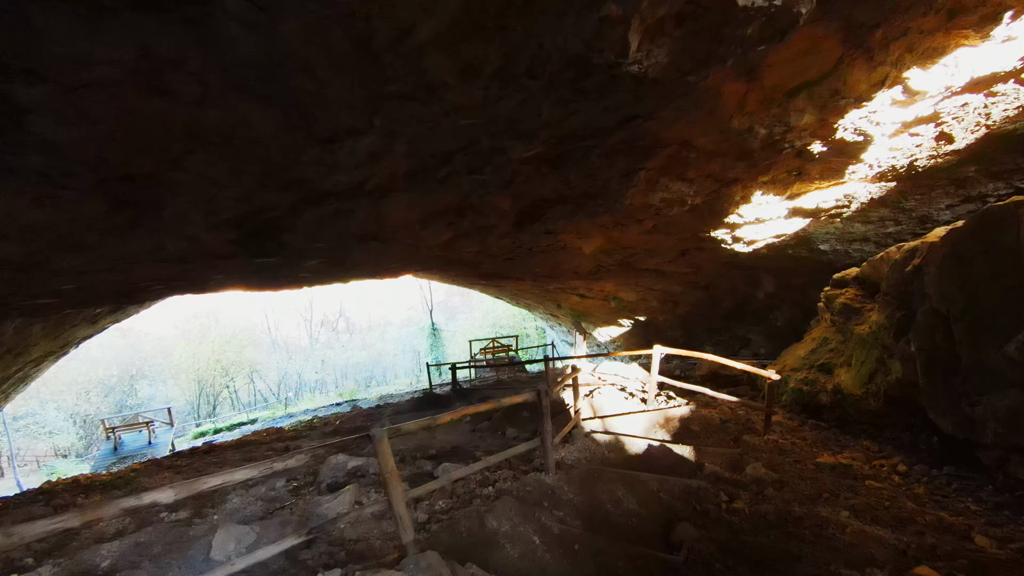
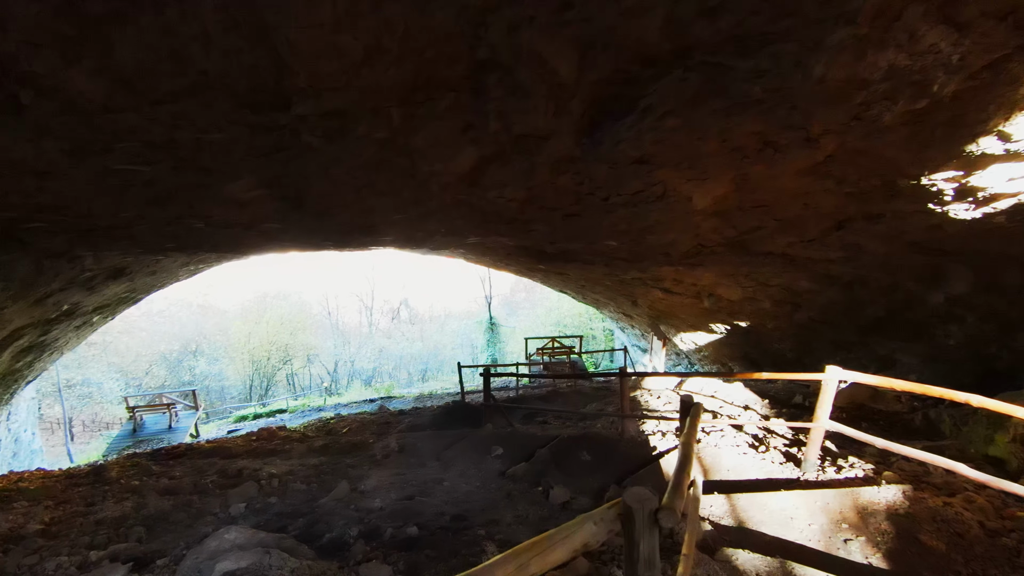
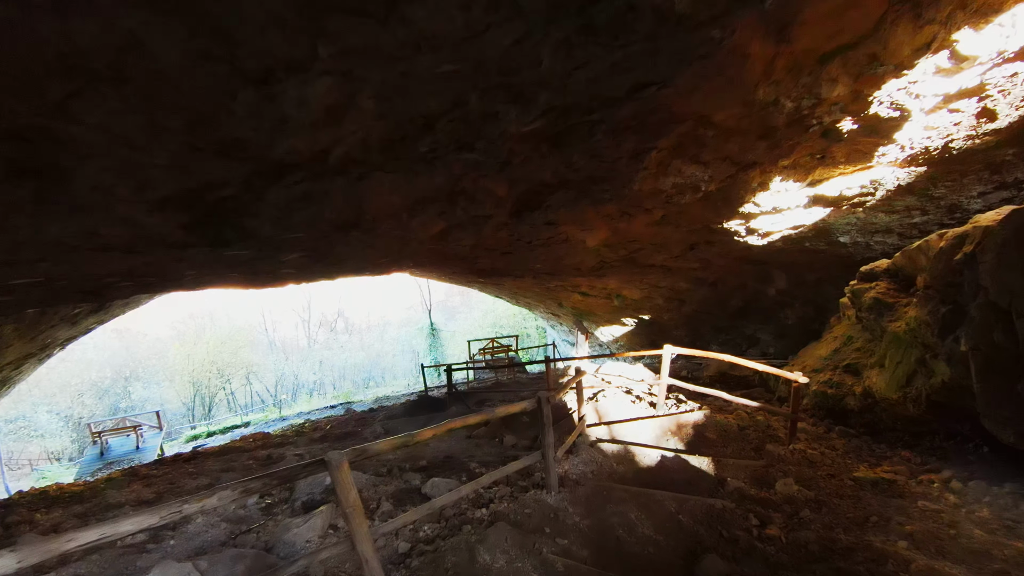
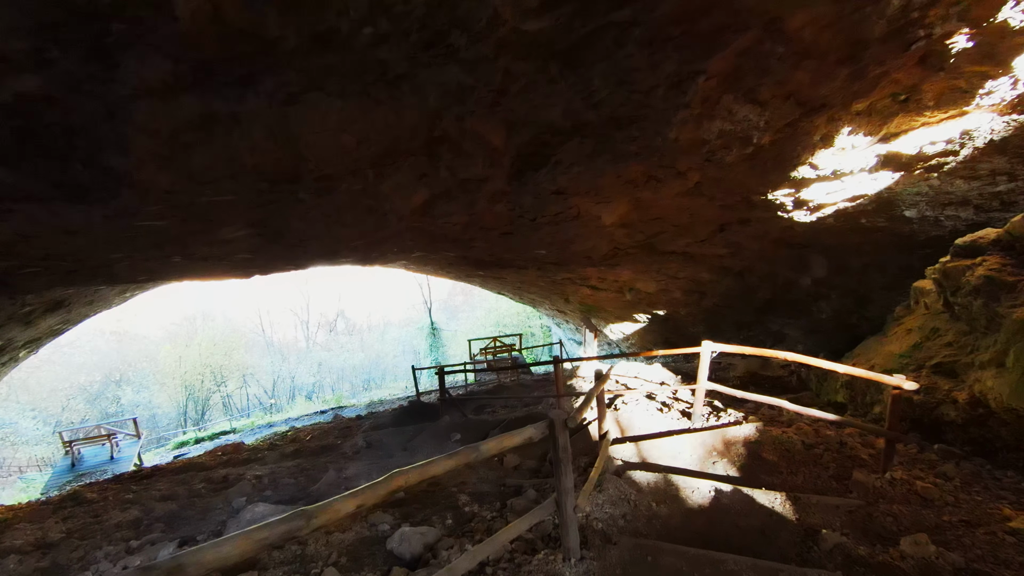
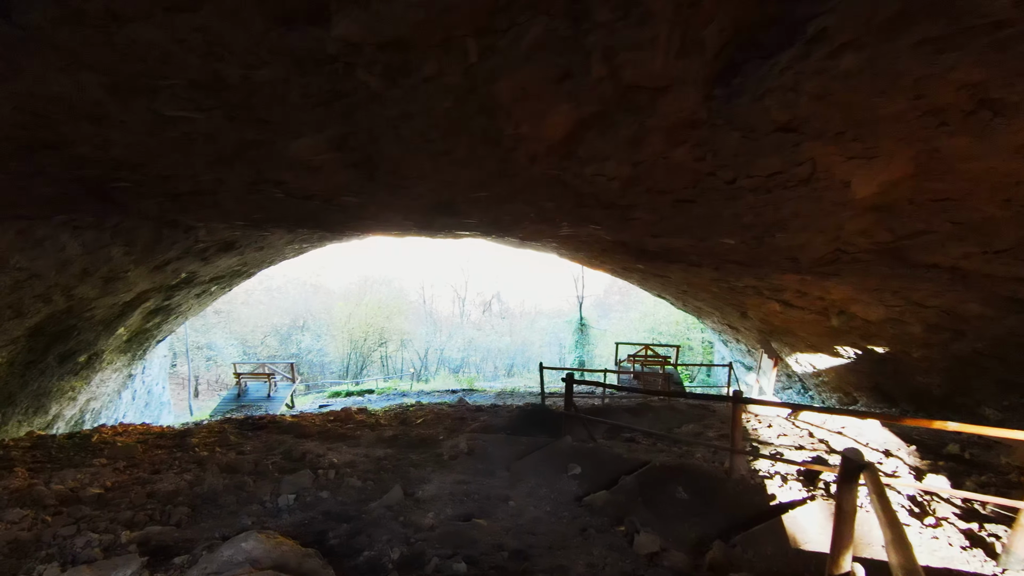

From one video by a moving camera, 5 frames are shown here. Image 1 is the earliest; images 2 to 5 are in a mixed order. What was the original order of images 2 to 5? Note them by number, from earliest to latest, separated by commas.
3, 4, 2, 5
